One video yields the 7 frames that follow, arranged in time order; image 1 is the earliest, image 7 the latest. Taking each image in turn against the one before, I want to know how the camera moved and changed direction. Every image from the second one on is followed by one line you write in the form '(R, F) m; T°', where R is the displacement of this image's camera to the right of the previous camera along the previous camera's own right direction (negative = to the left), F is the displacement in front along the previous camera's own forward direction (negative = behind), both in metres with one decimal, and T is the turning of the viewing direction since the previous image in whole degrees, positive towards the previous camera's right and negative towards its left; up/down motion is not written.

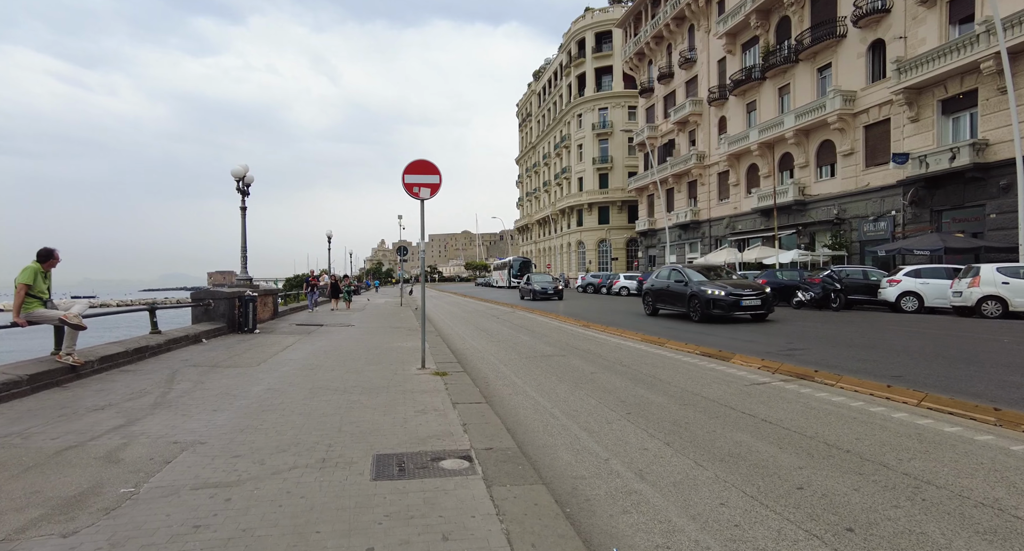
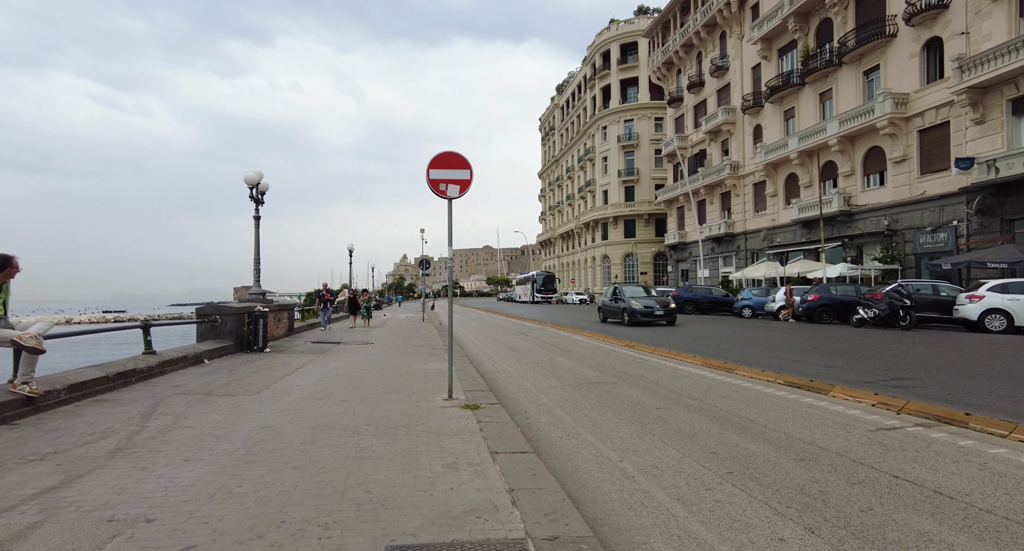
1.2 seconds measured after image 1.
(-0.2, +0.8) m; -2°
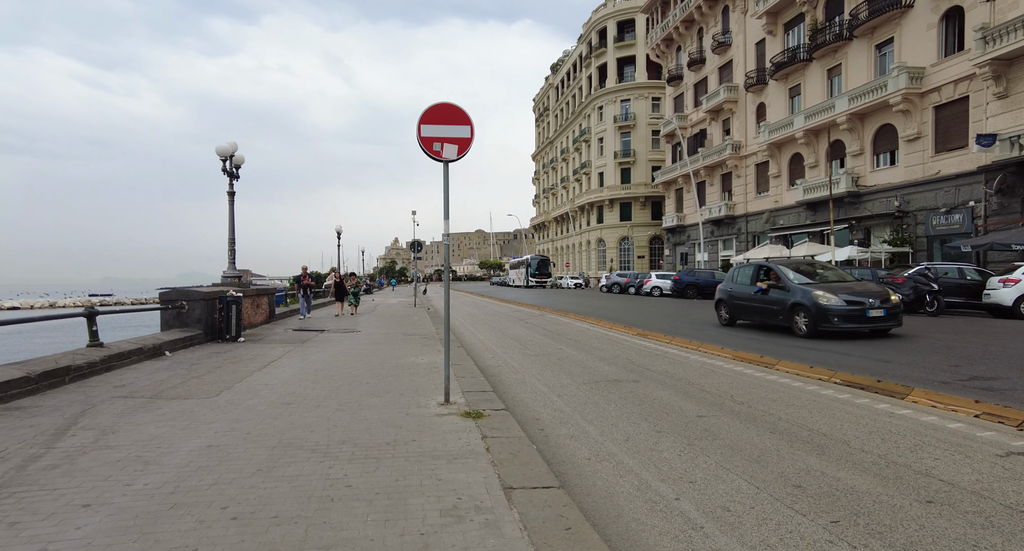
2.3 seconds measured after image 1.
(-0.1, +0.7) m; +1°
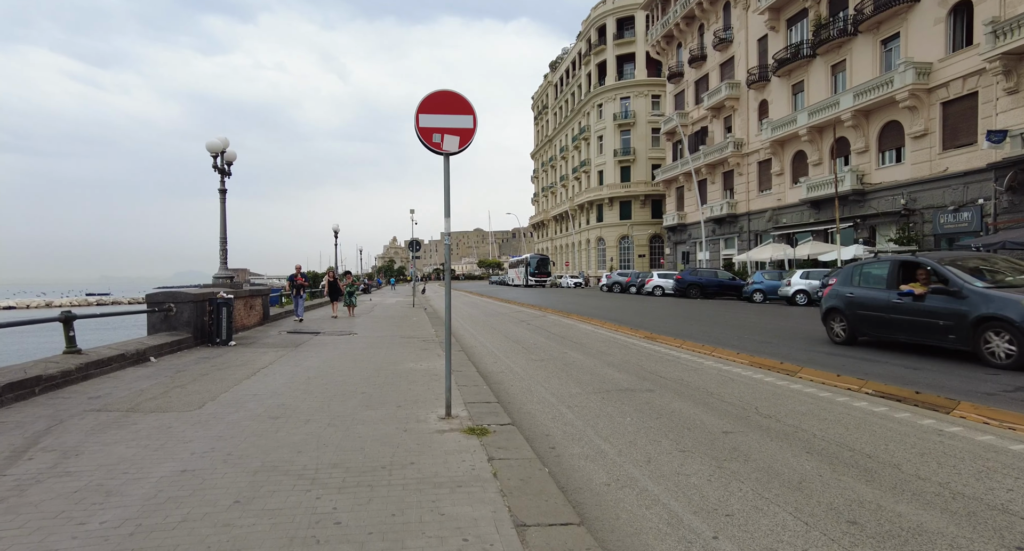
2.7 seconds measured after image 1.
(0.0, +0.3) m; 0°
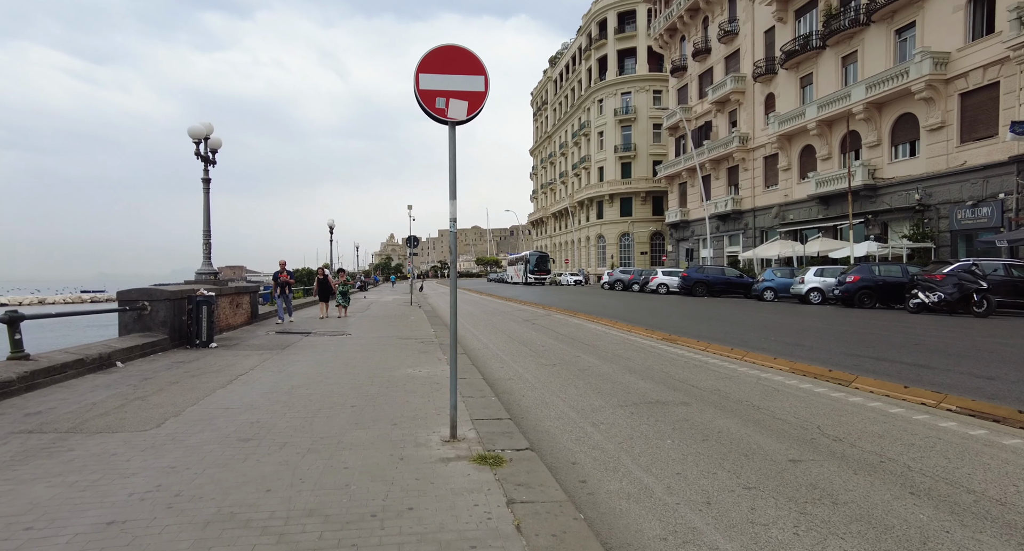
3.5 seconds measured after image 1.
(-0.1, +0.5) m; 0°
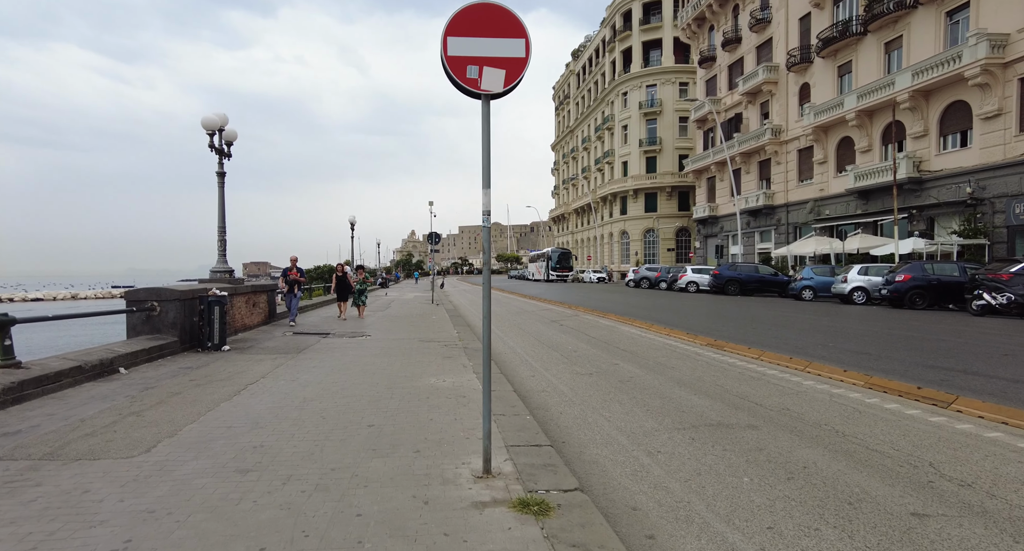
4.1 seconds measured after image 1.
(-0.1, +0.4) m; -2°
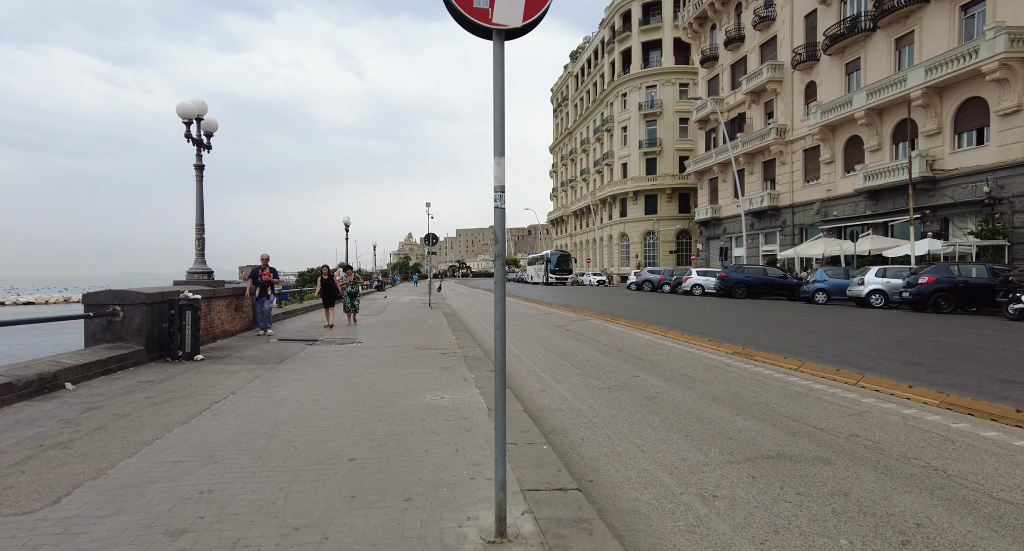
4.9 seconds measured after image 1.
(-0.1, +0.6) m; 0°
